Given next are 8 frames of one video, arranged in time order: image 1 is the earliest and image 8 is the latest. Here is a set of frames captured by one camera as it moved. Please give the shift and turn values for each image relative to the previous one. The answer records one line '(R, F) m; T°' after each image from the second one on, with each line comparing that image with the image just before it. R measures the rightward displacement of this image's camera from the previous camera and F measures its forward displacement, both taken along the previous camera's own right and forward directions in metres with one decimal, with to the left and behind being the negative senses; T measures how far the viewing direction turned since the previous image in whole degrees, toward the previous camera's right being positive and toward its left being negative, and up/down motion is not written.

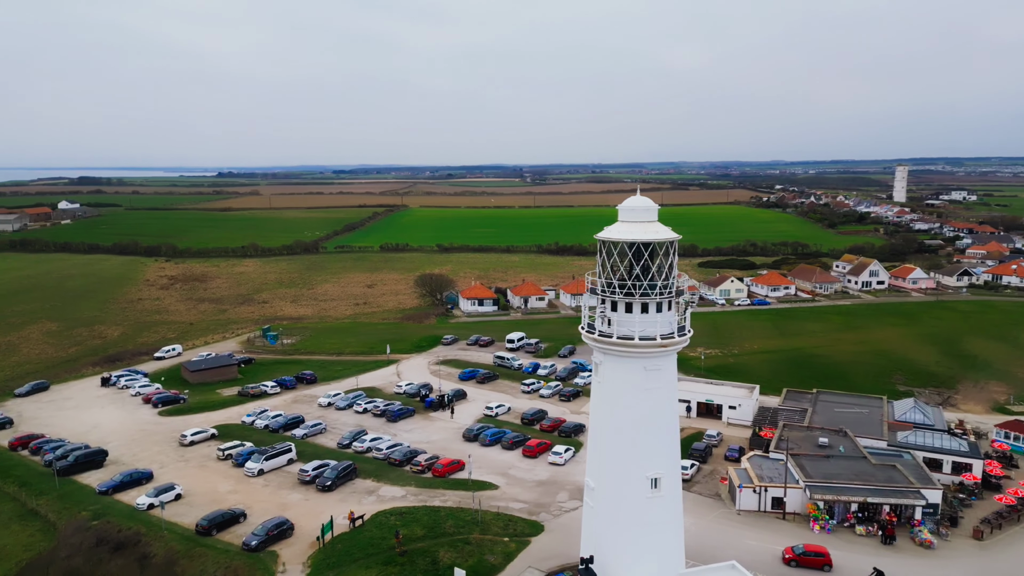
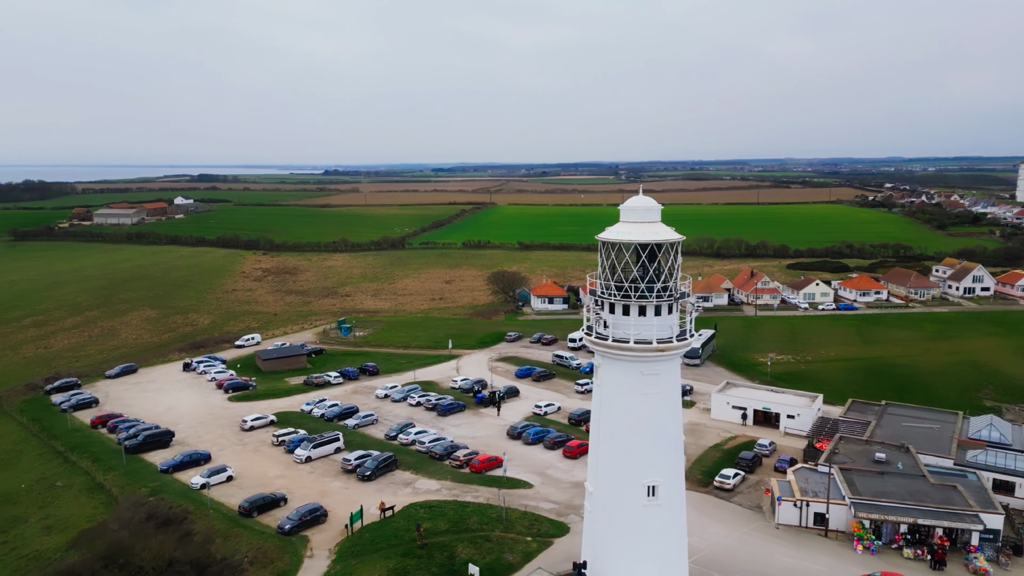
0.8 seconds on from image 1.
(+1.8, +0.2) m; -7°
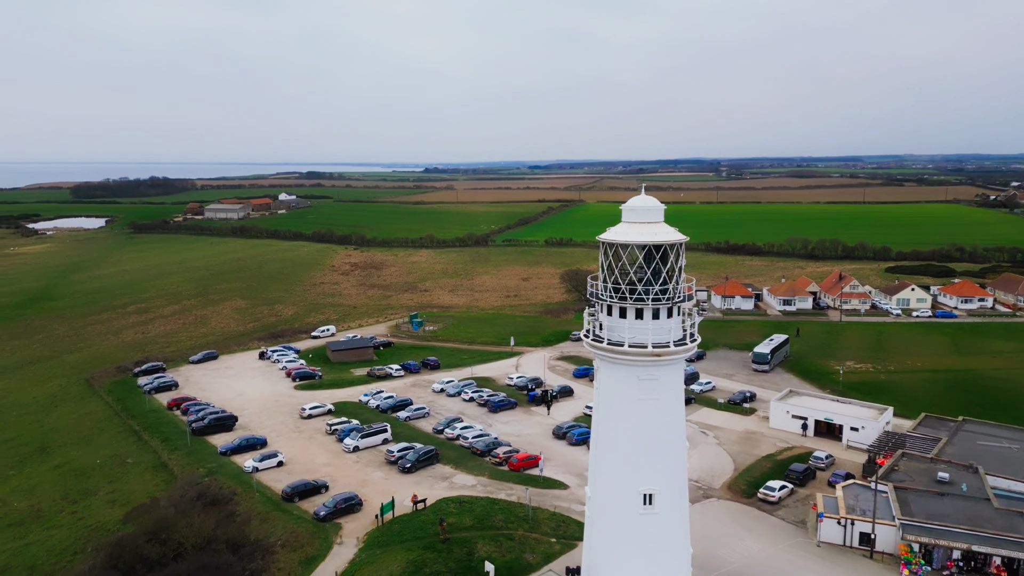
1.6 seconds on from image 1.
(+1.8, +0.2) m; -7°
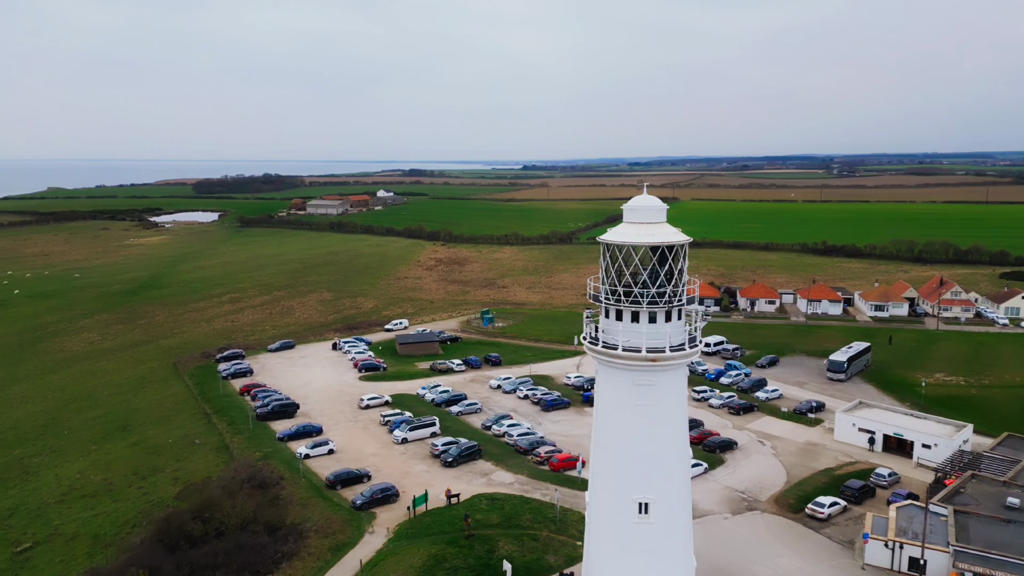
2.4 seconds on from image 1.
(+1.8, +0.2) m; -7°
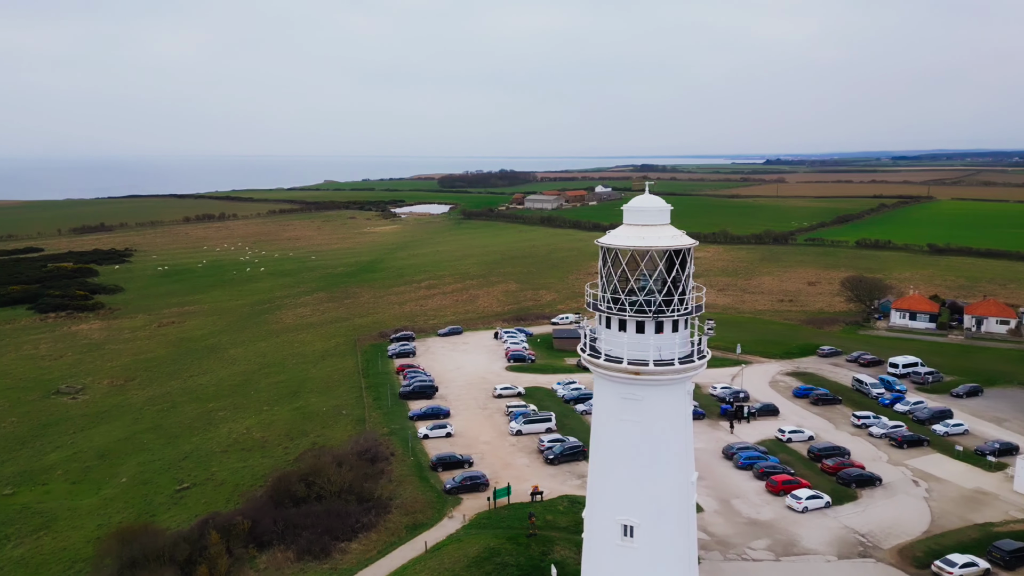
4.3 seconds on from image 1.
(+4.0, +0.9) m; -18°
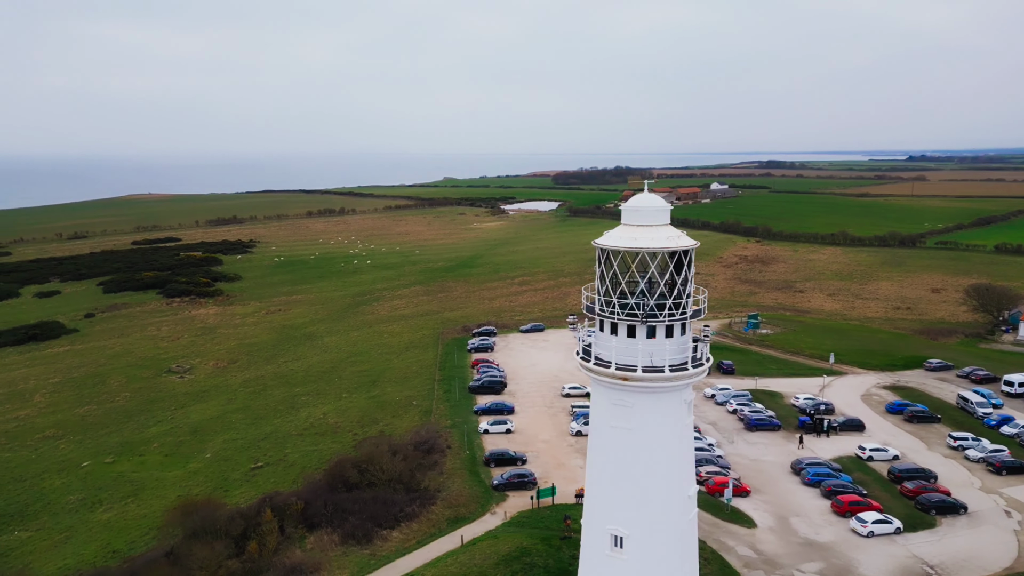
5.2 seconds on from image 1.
(+2.0, +0.3) m; -9°
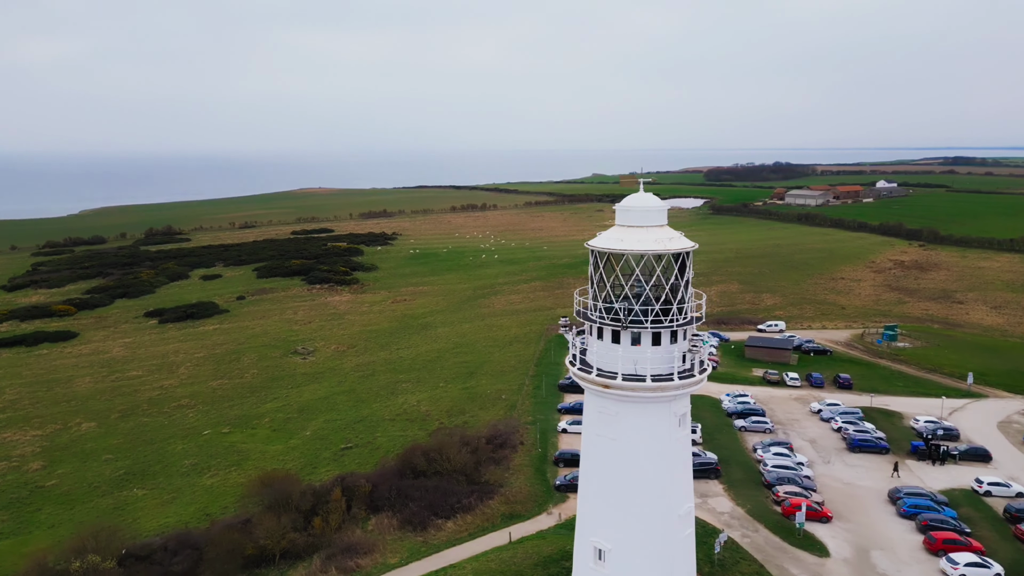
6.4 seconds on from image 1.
(+2.5, +0.4) m; -12°
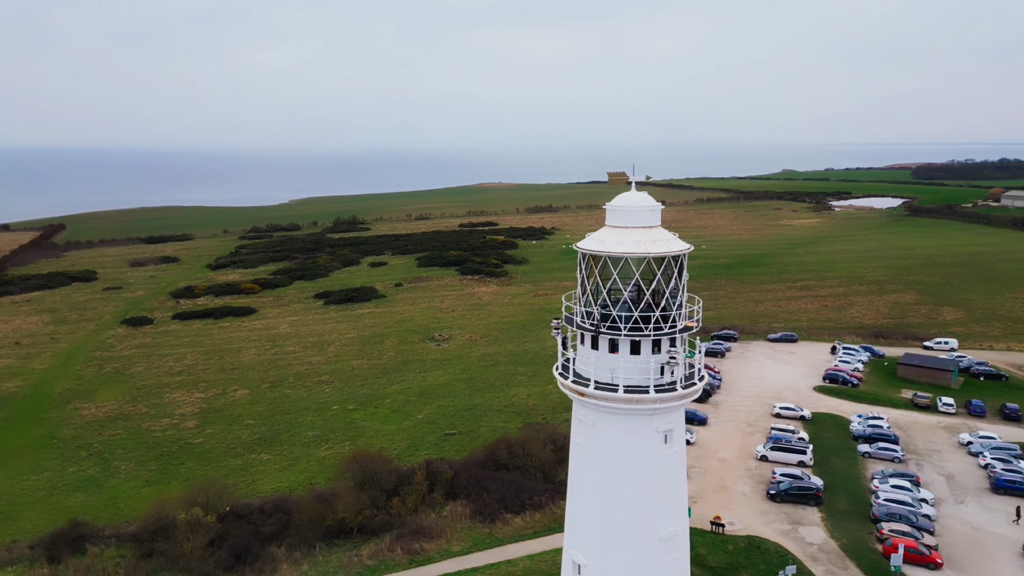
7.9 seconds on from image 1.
(+2.8, +0.5) m; -14°
